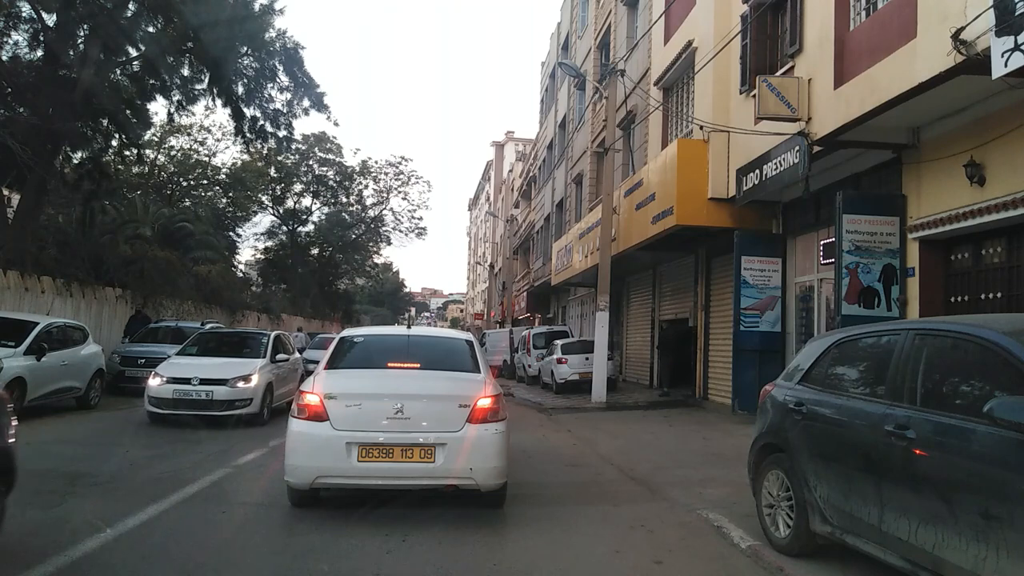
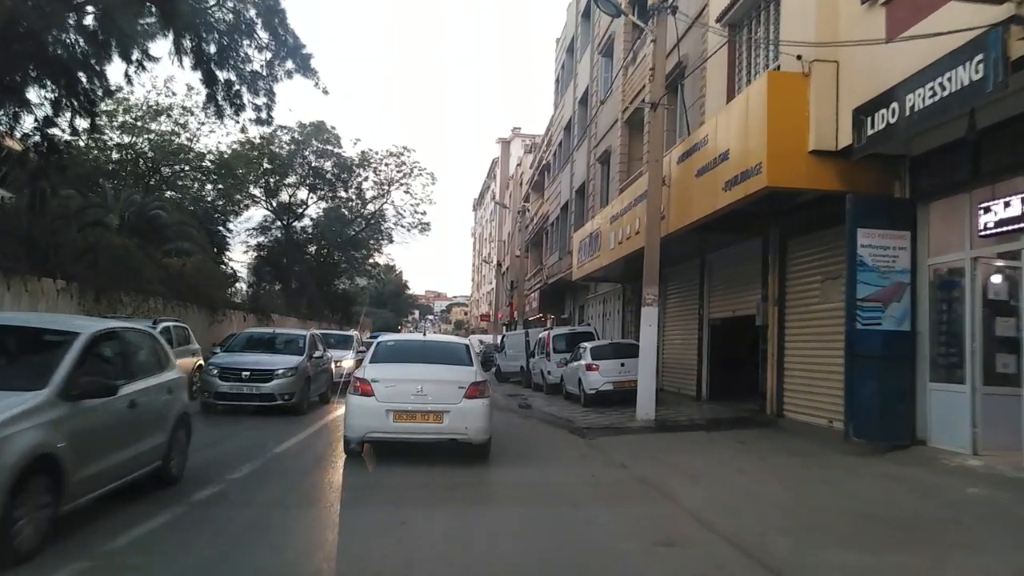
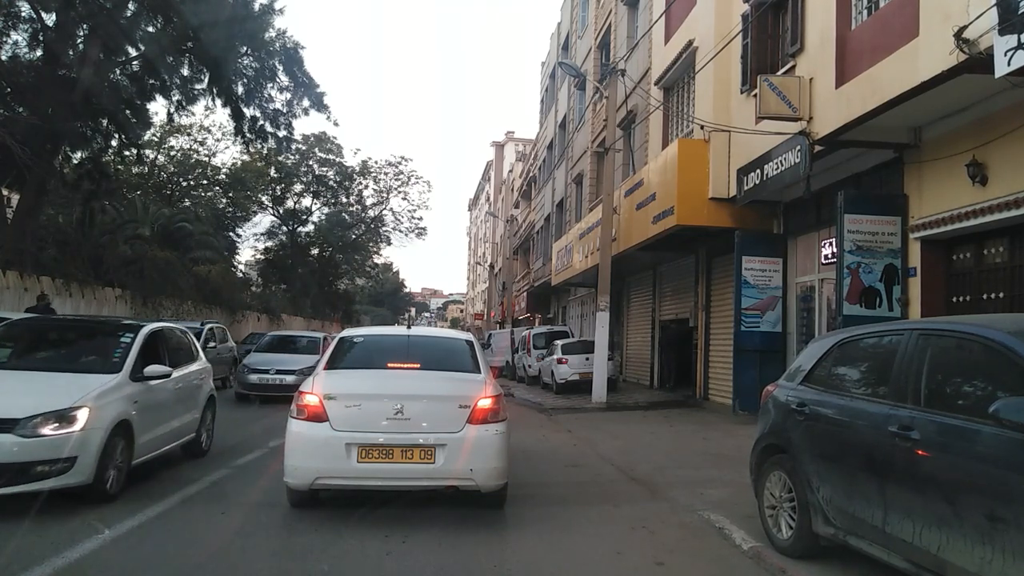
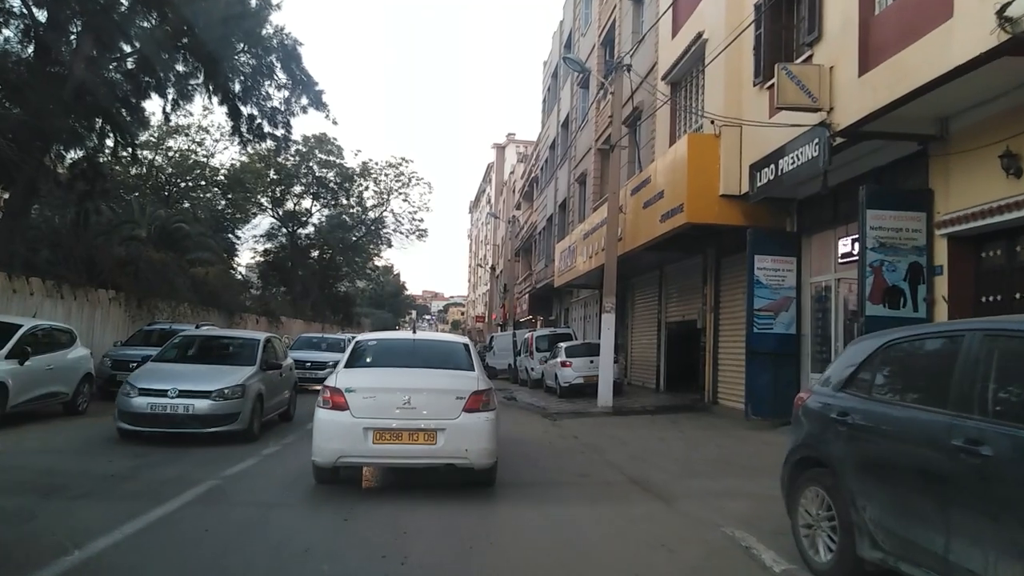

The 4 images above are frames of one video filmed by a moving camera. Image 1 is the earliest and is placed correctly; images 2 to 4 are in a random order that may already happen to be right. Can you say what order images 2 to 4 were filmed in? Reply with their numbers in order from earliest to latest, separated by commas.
3, 4, 2
